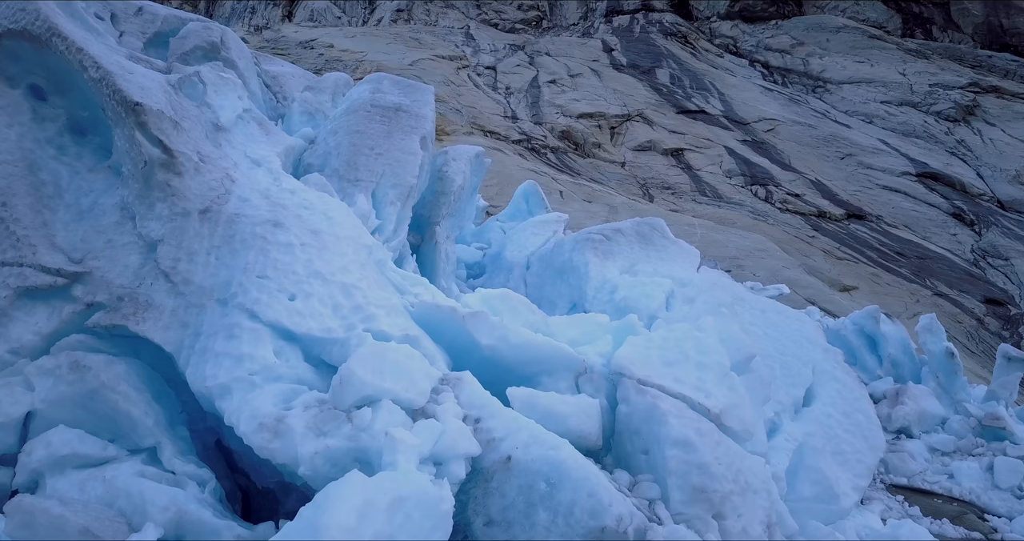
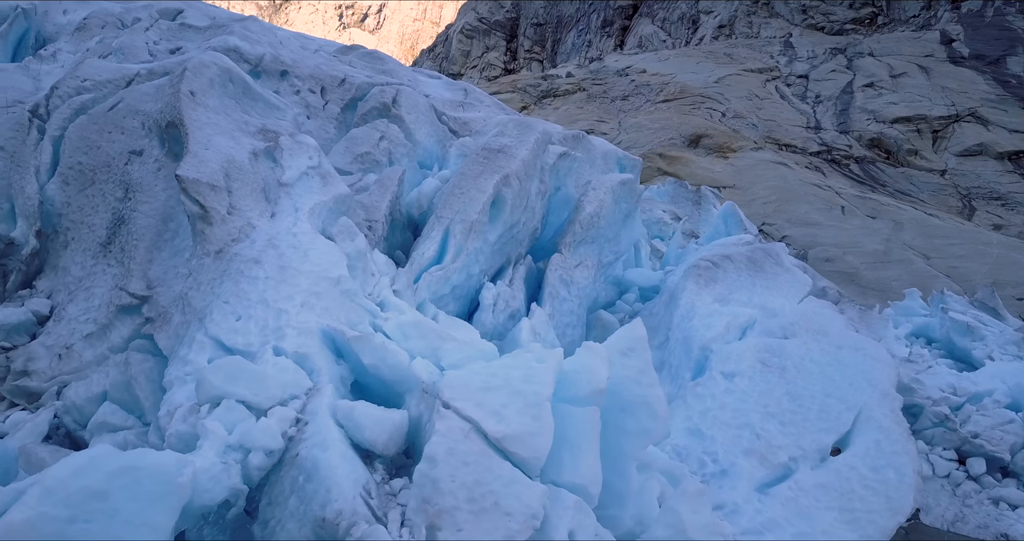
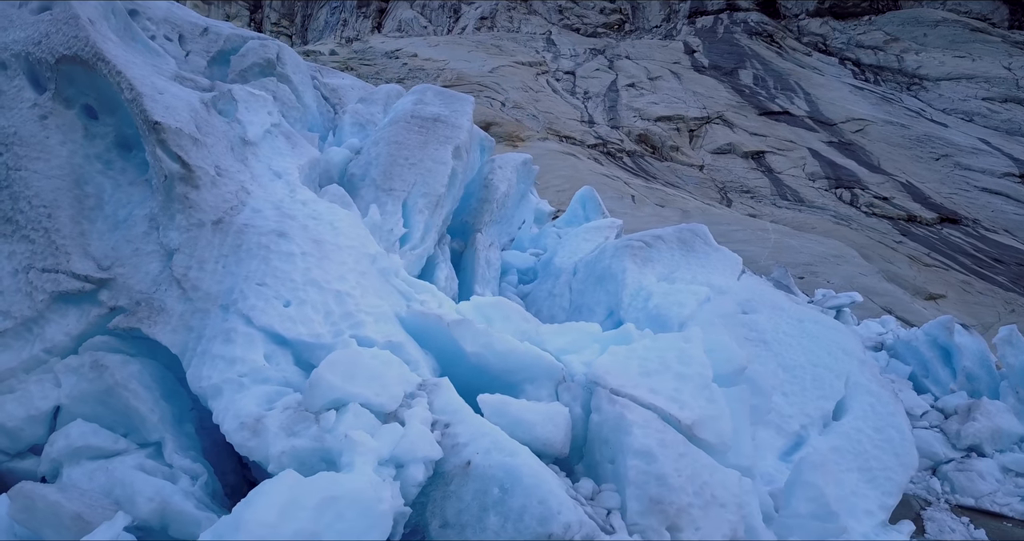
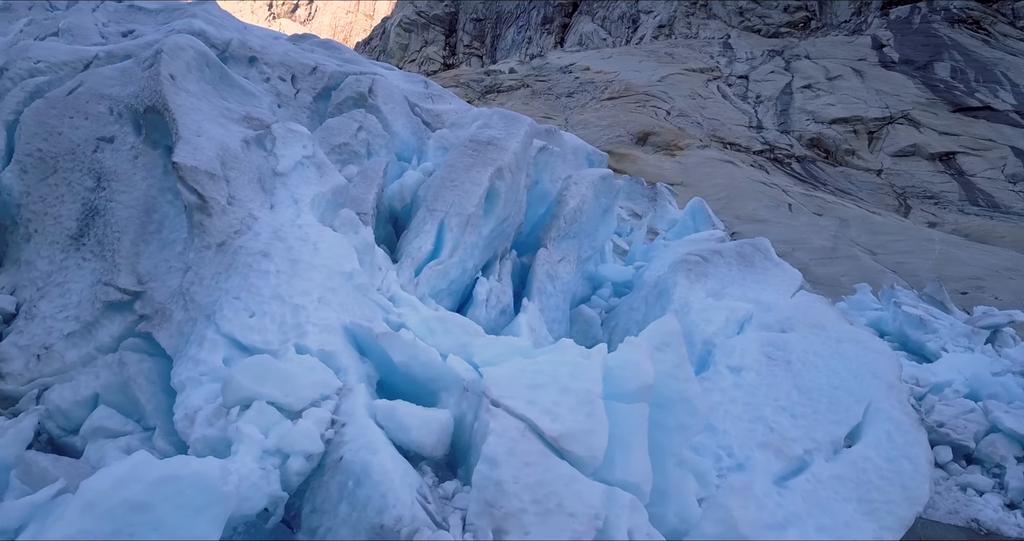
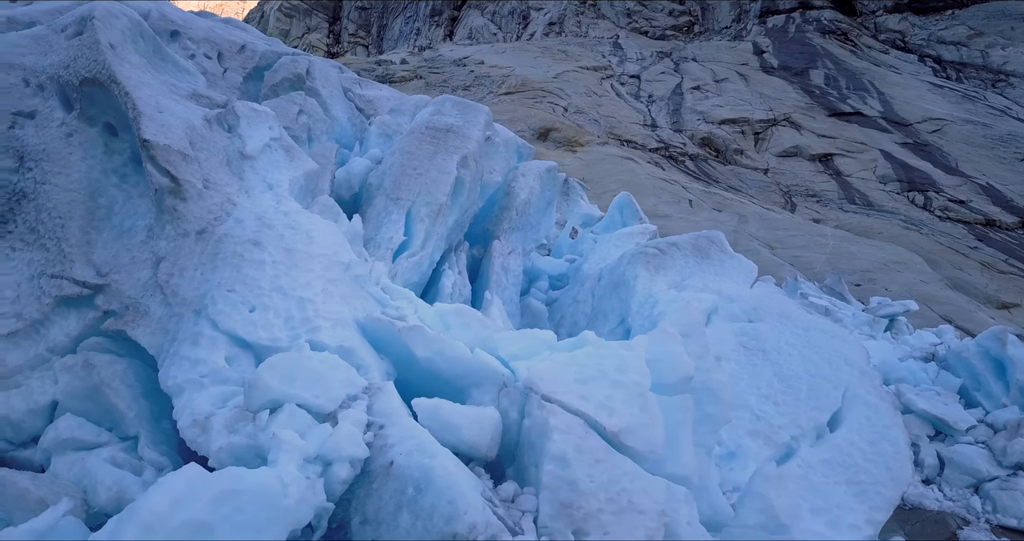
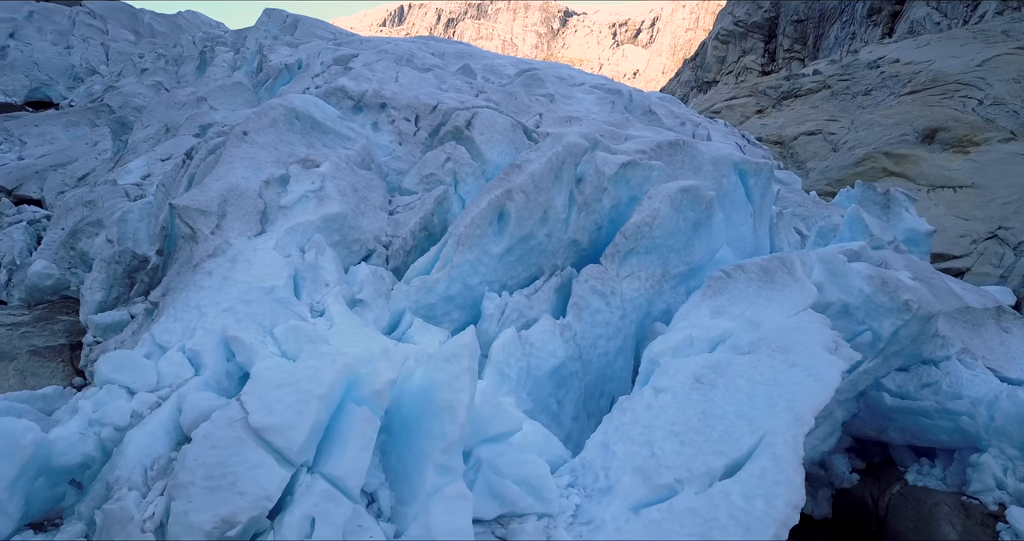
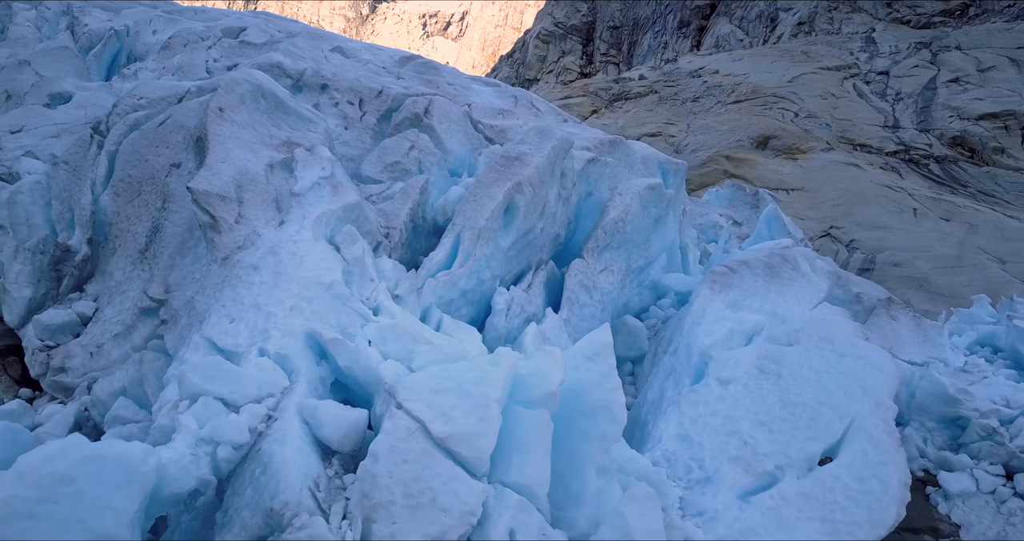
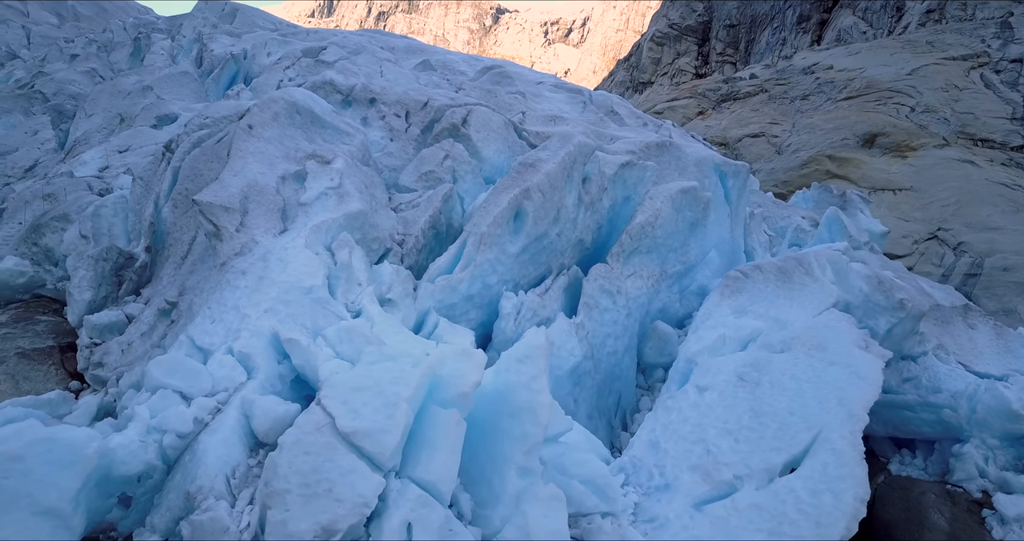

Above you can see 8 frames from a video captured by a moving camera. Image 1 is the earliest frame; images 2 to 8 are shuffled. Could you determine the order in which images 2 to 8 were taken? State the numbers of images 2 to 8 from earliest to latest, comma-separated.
3, 5, 4, 2, 7, 8, 6
